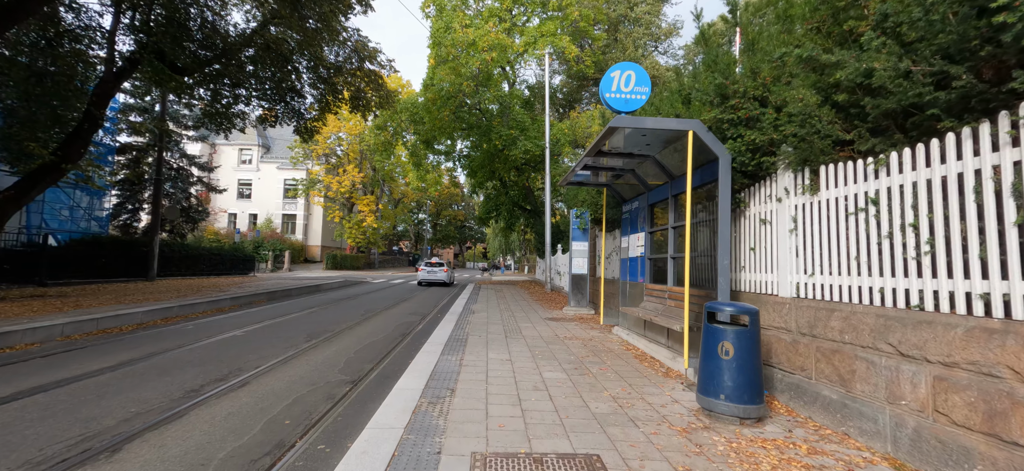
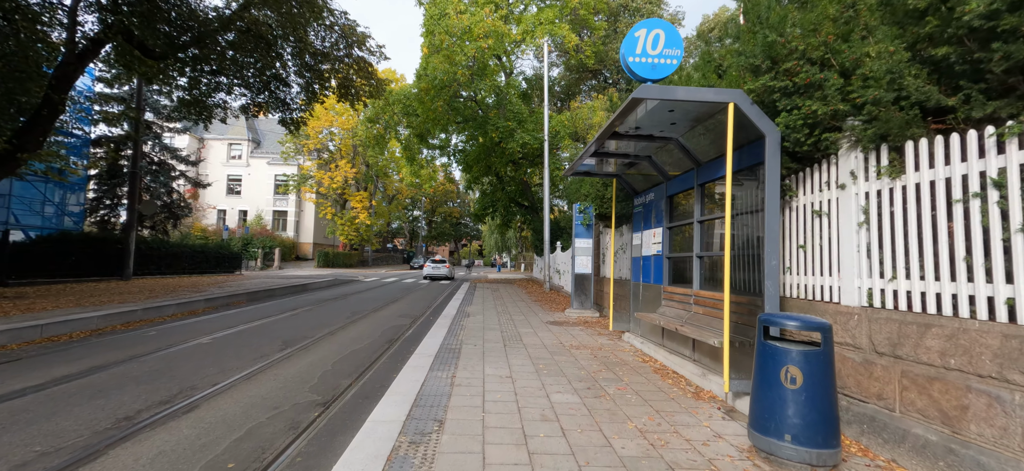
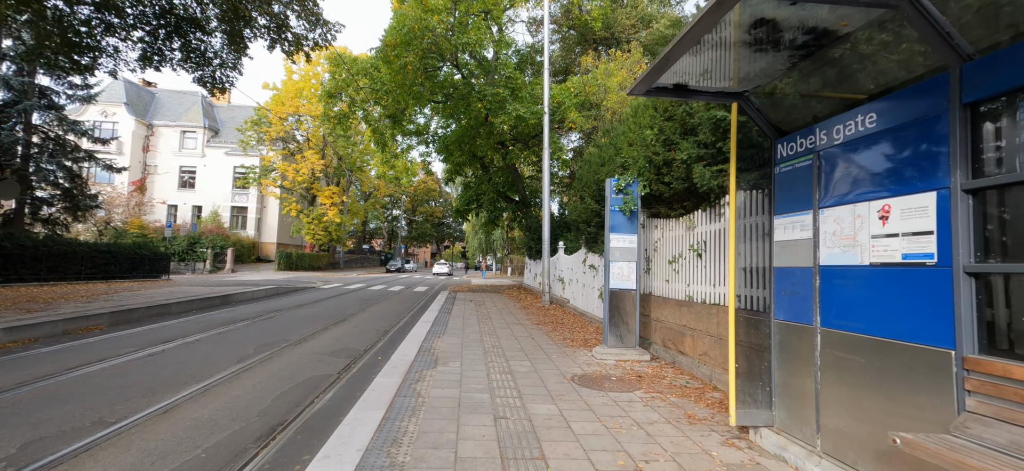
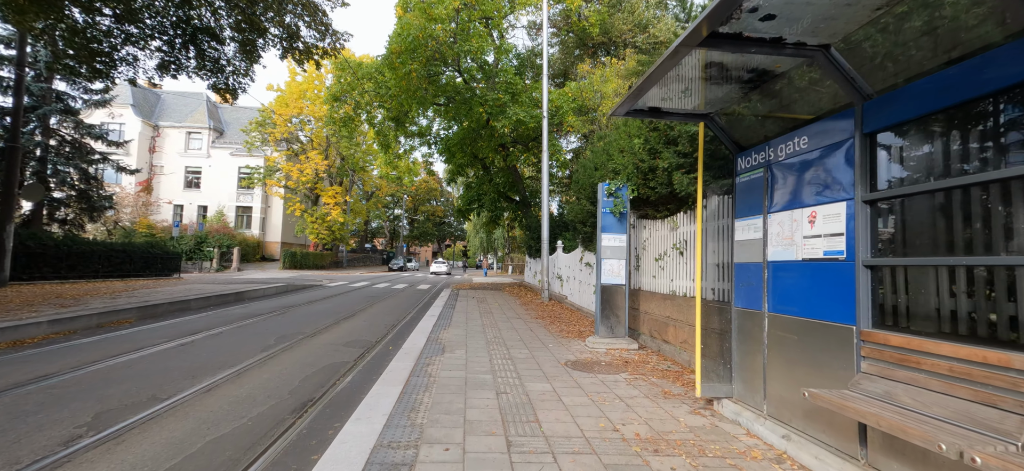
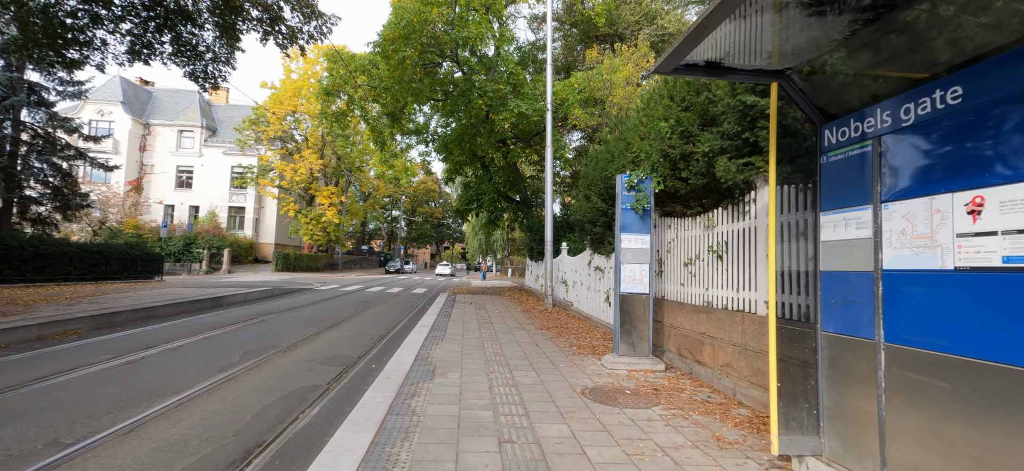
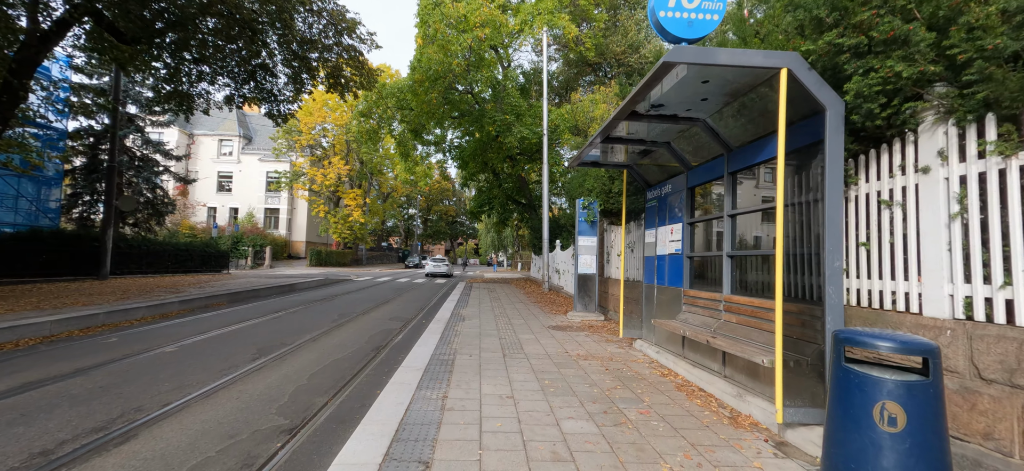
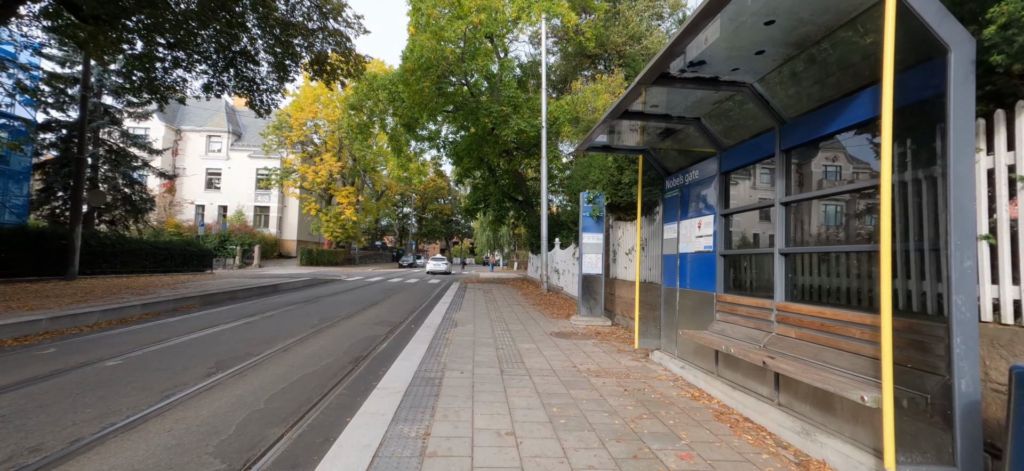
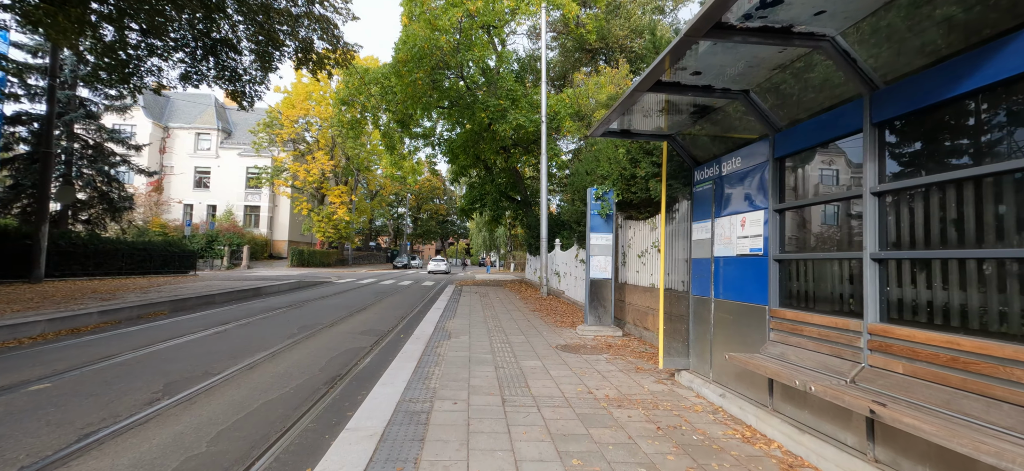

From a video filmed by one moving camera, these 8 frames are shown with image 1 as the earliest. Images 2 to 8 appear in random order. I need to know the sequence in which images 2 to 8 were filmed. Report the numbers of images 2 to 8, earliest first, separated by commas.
2, 6, 7, 8, 4, 3, 5
